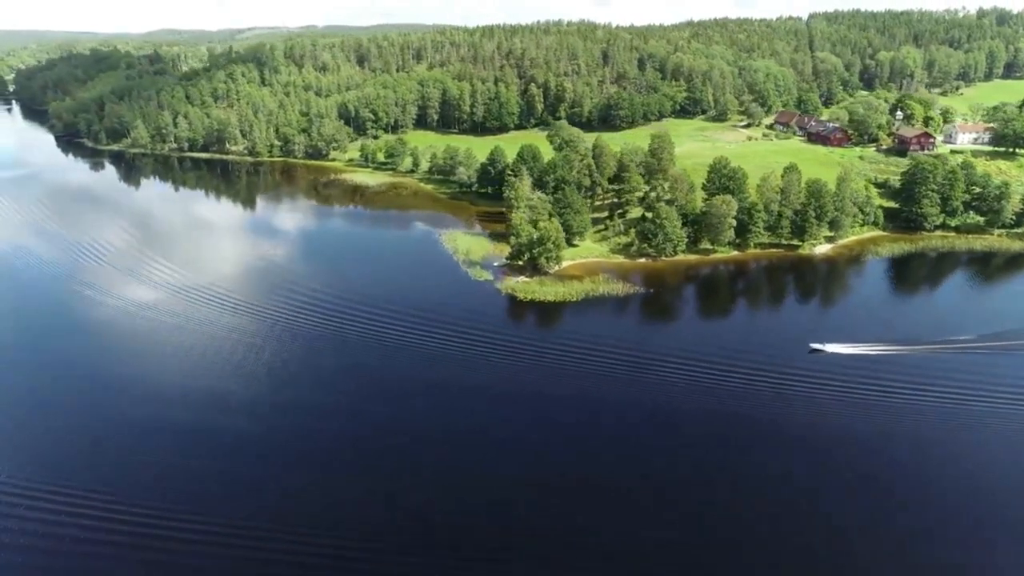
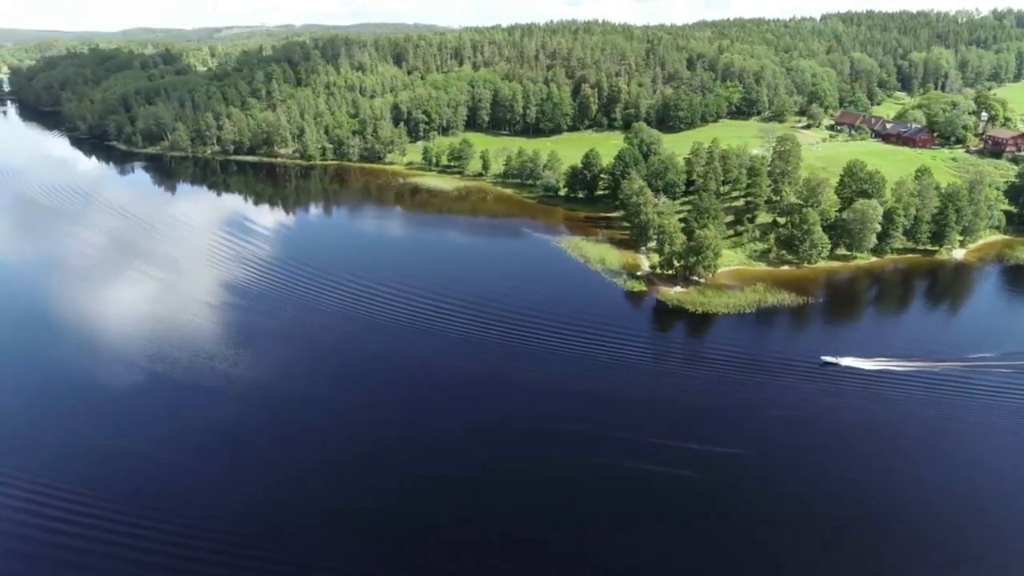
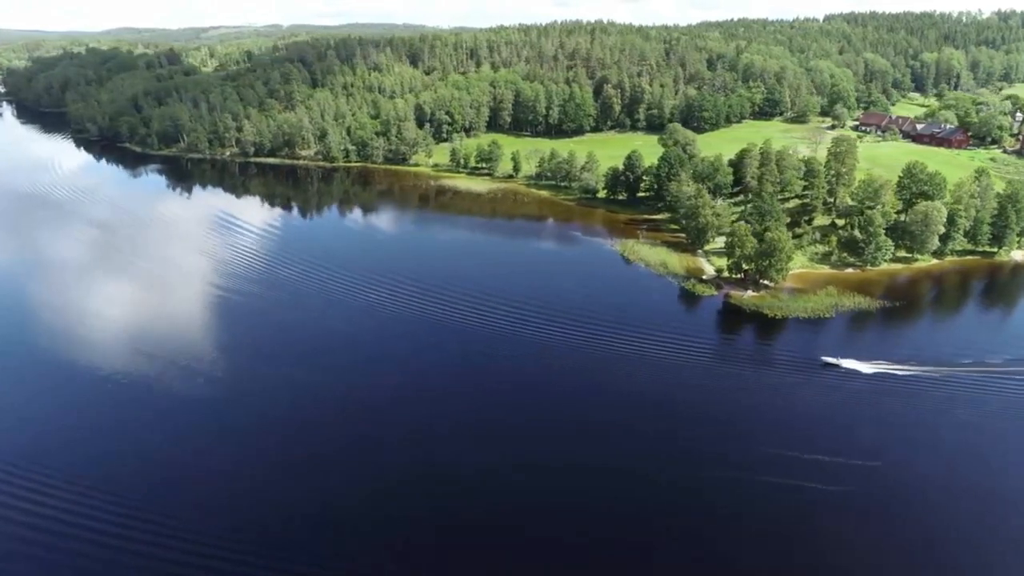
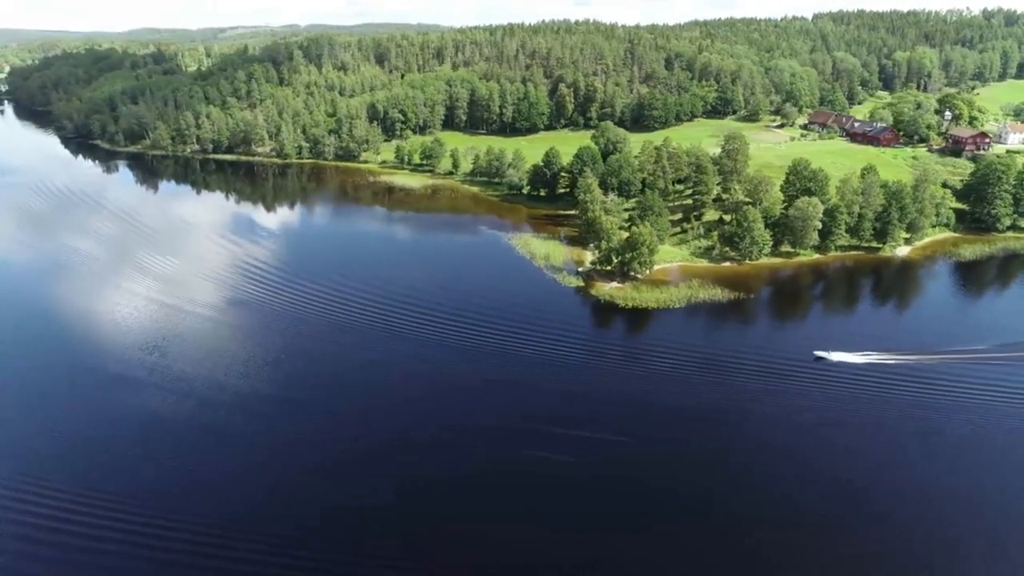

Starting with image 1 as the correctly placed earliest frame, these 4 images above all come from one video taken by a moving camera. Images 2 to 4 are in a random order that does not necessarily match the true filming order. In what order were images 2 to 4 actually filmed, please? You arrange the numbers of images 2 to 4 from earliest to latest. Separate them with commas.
4, 2, 3
